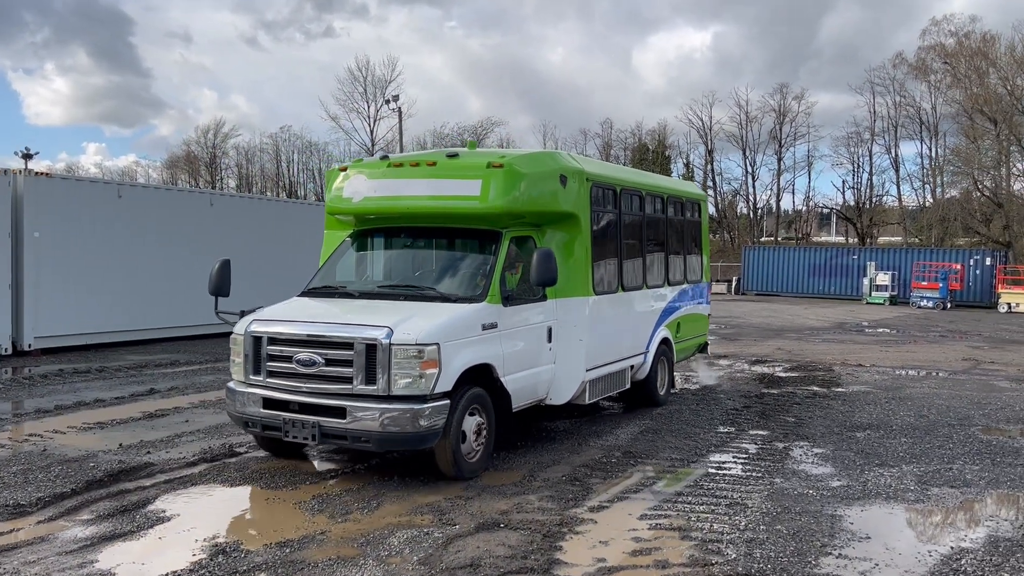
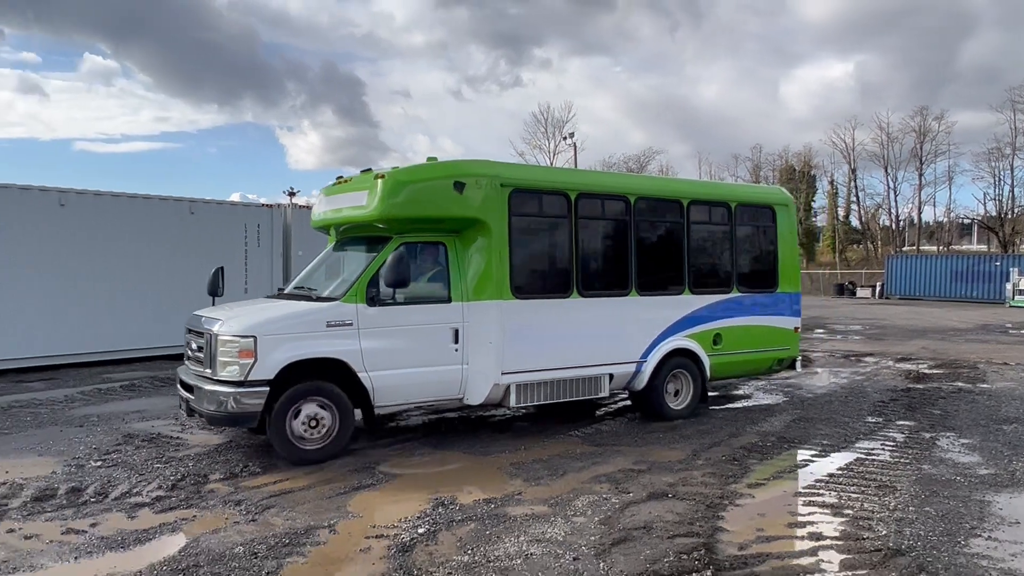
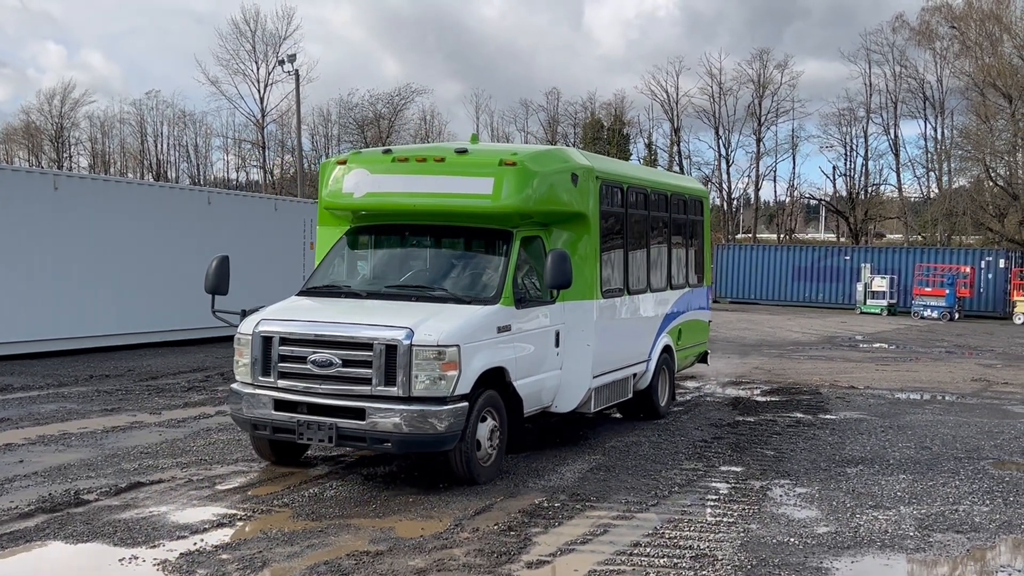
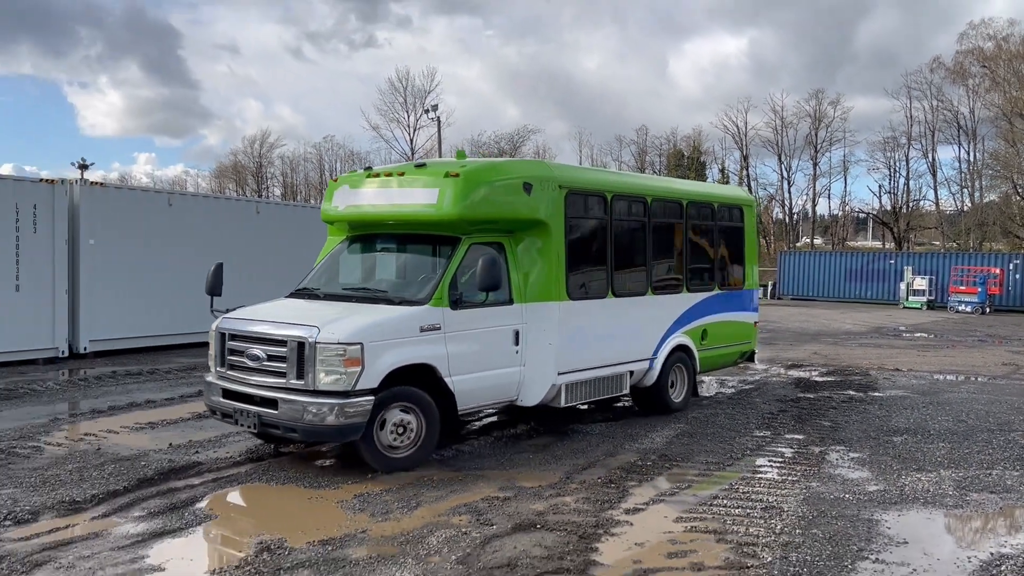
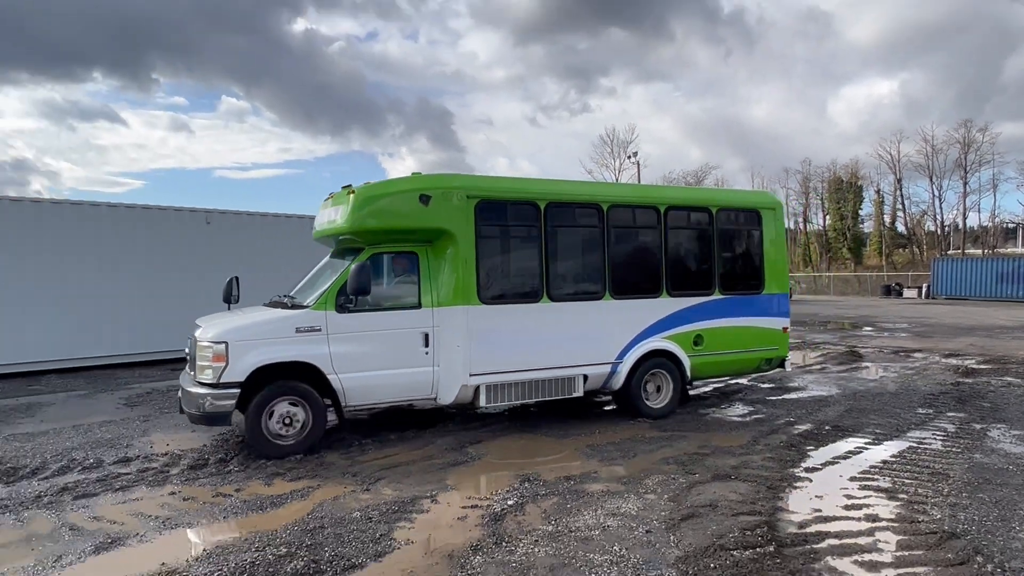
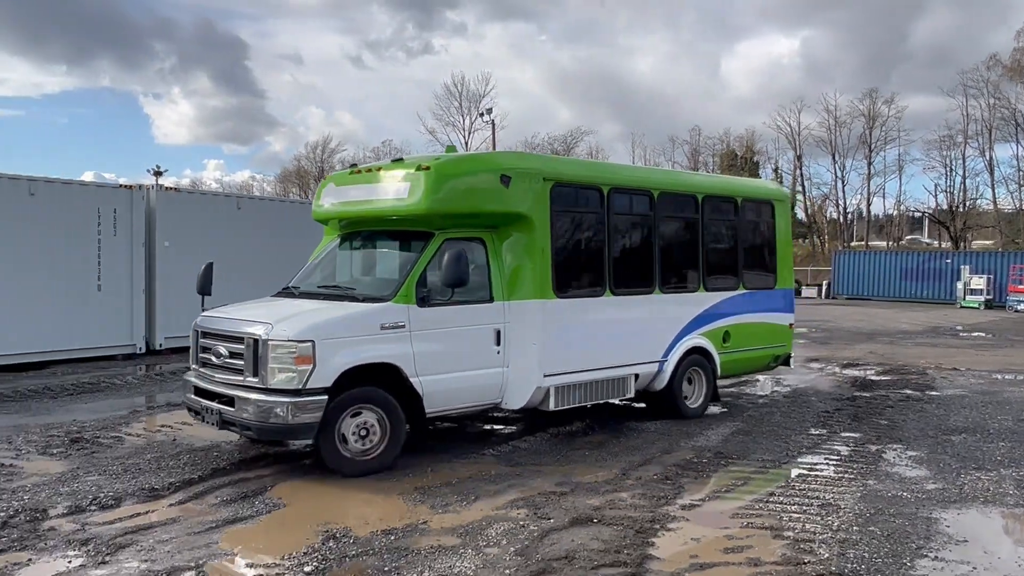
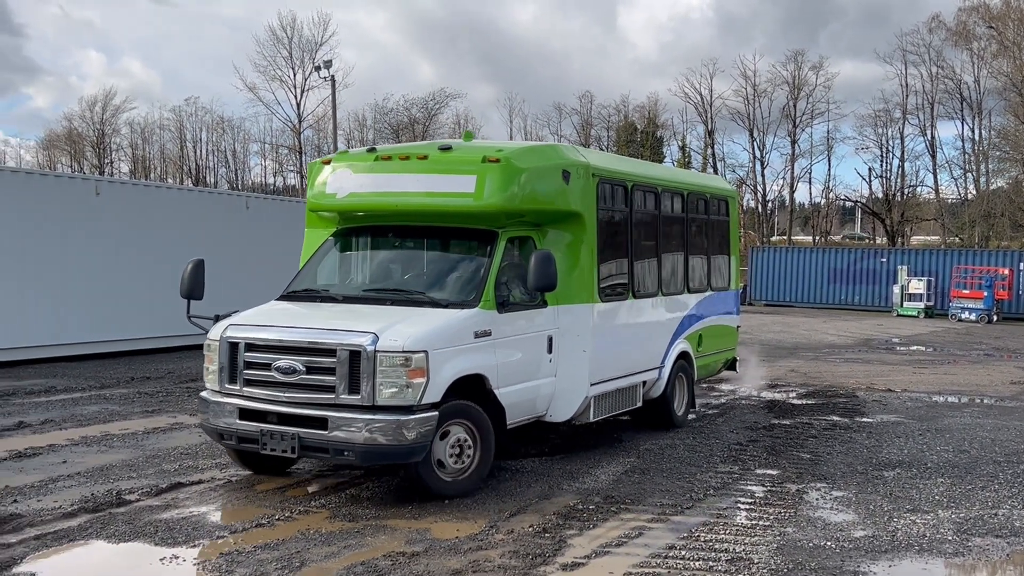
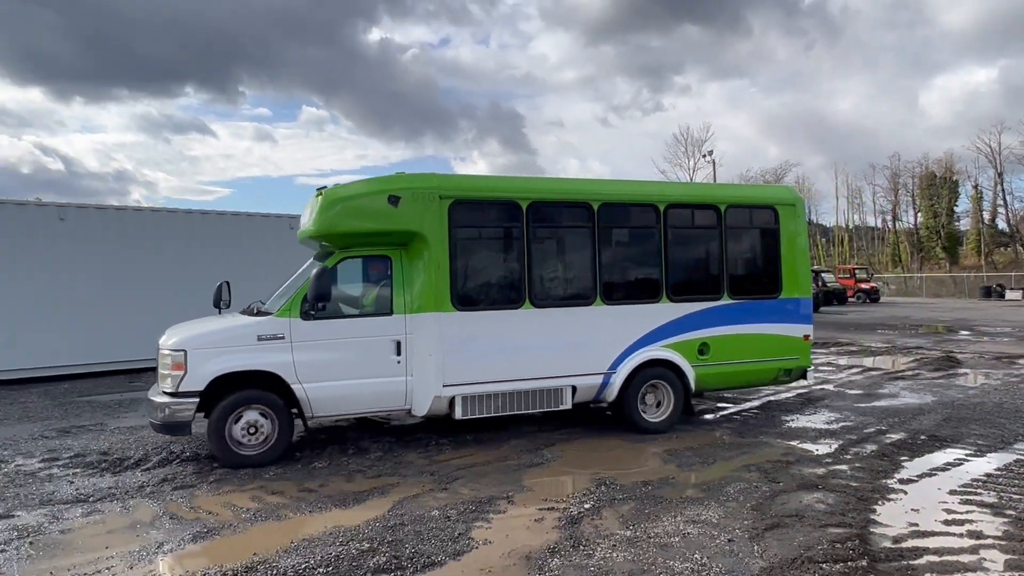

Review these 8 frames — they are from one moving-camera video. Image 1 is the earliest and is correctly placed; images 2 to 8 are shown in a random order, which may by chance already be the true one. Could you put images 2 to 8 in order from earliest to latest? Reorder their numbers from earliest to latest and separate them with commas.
3, 7, 4, 6, 2, 5, 8
